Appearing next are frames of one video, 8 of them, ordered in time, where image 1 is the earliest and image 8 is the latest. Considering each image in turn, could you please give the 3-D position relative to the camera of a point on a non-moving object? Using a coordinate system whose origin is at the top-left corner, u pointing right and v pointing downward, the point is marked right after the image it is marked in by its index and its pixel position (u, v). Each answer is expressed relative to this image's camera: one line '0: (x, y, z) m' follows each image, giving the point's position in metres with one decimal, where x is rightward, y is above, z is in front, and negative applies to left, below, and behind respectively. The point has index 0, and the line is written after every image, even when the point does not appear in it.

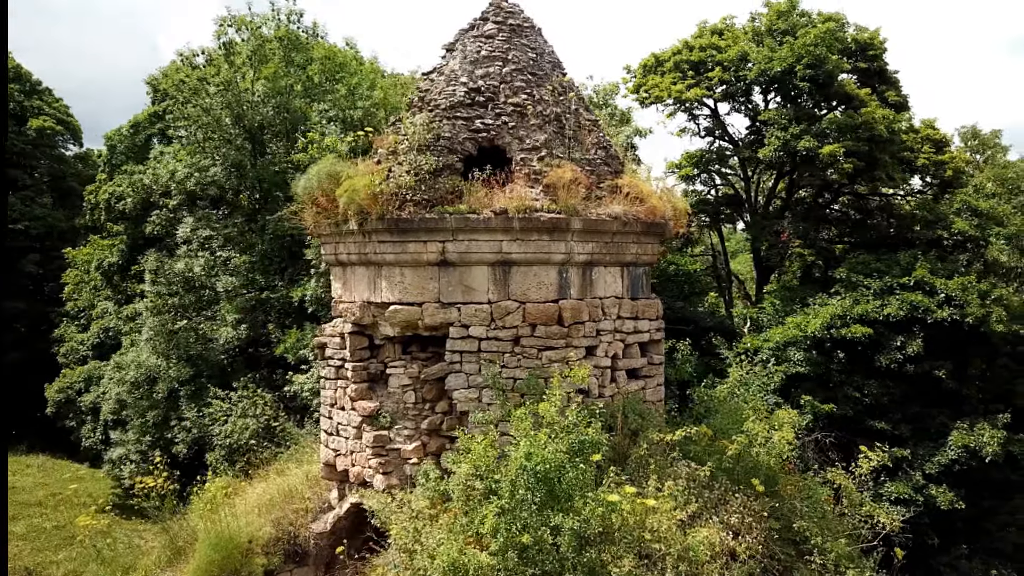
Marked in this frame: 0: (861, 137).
0: (+5.6, +2.4, +10.8) m
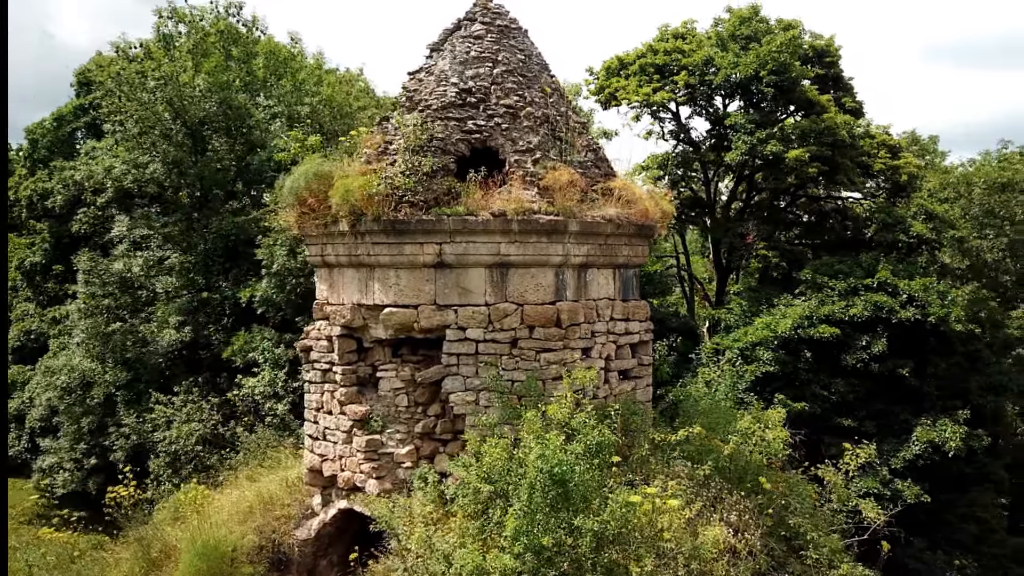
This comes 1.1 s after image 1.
0: (+5.2, +2.4, +11.1) m
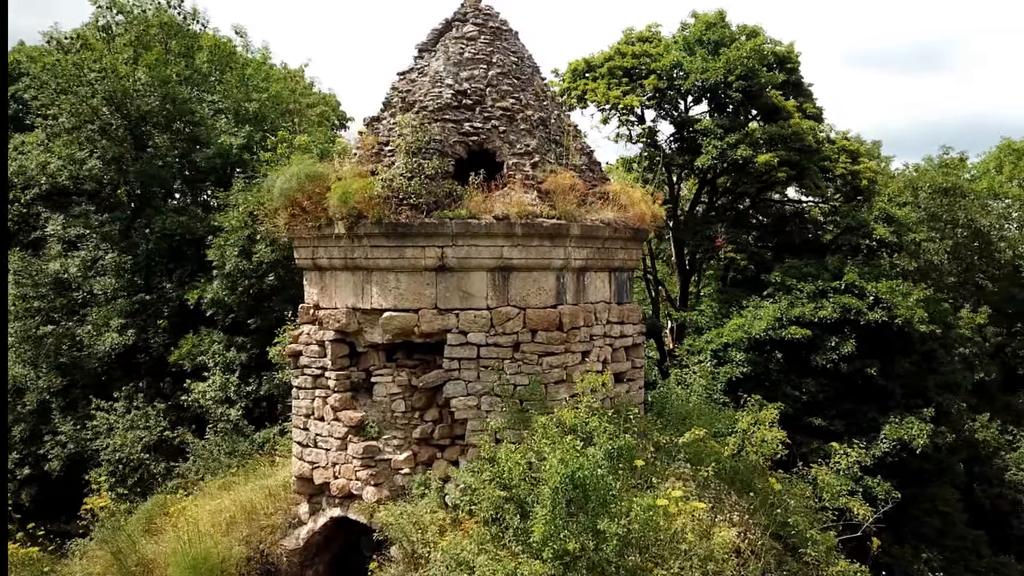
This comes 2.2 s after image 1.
0: (+4.8, +2.4, +11.4) m
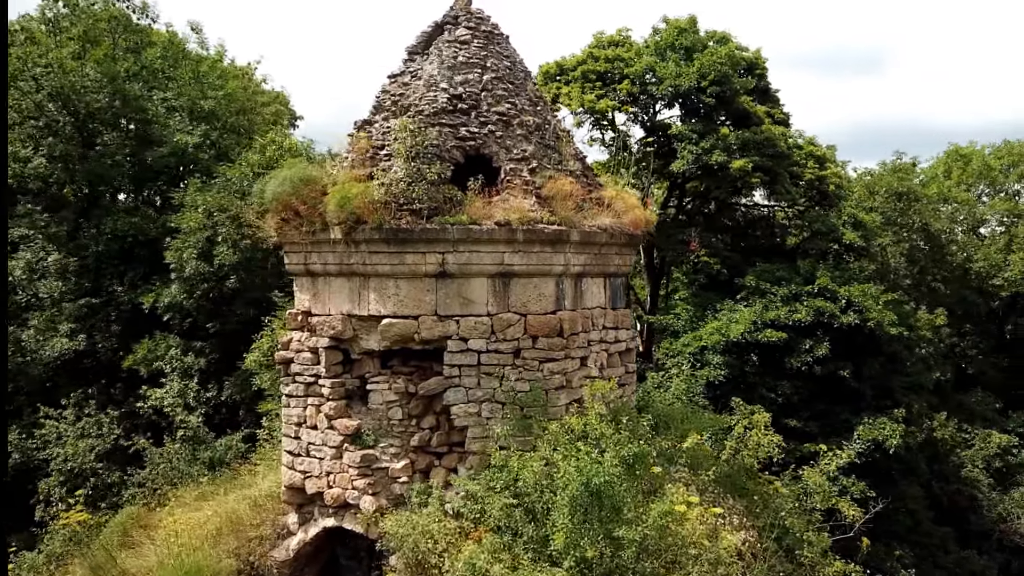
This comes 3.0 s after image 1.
0: (+4.4, +2.3, +11.7) m
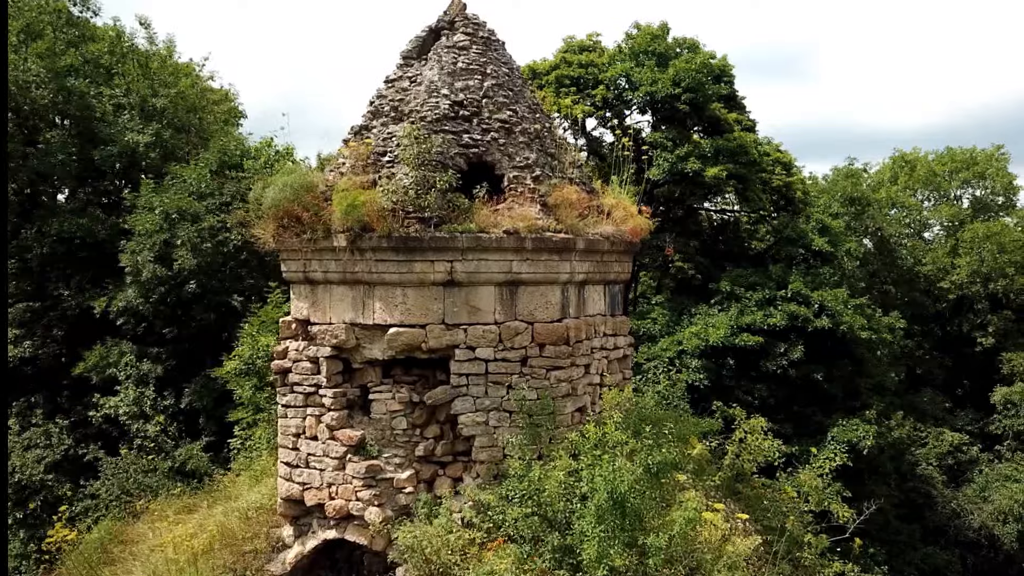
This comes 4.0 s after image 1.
0: (+4.0, +2.2, +11.9) m
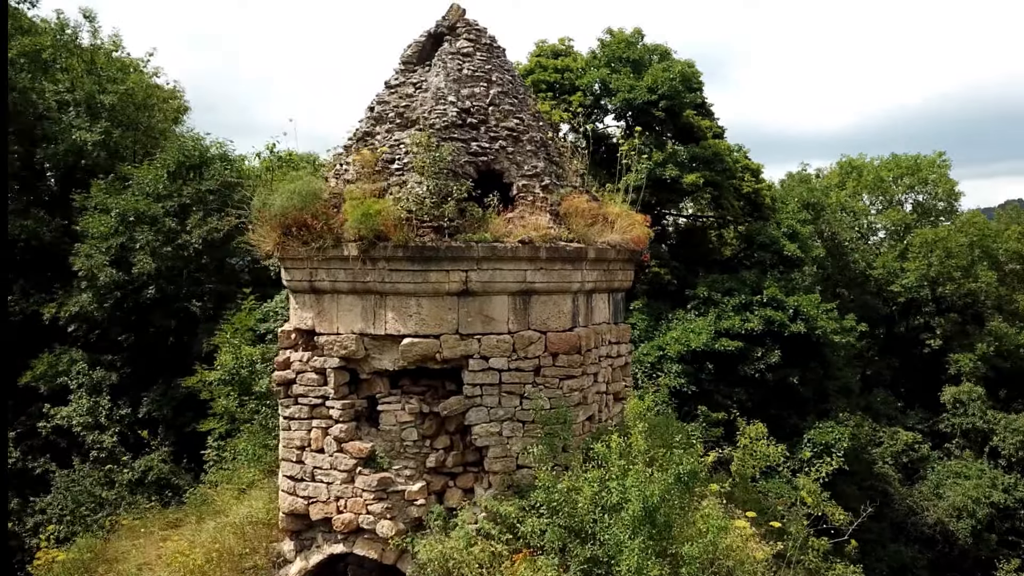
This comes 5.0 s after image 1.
0: (+3.6, +2.1, +12.2) m
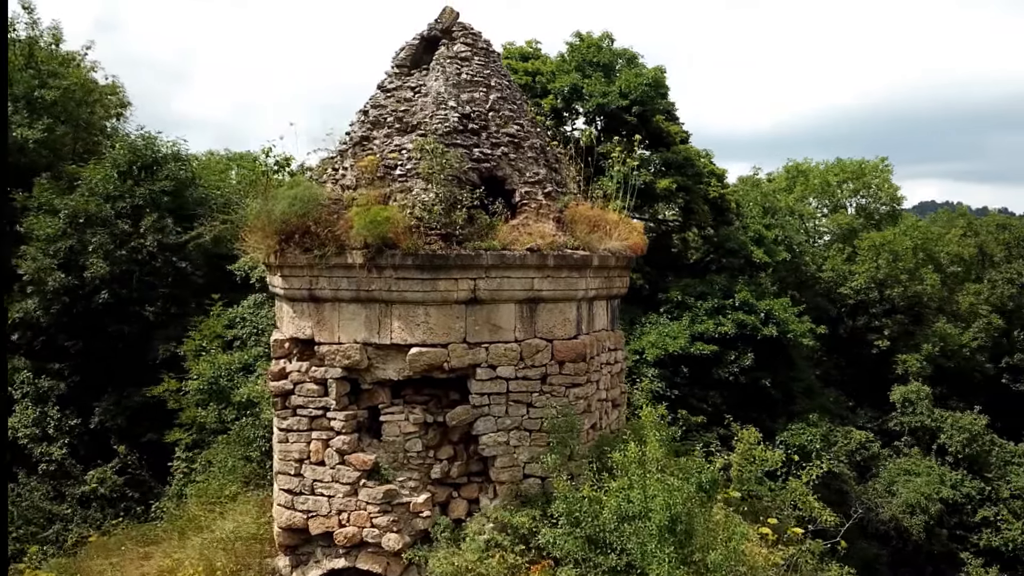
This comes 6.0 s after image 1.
0: (+3.1, +2.1, +12.4) m
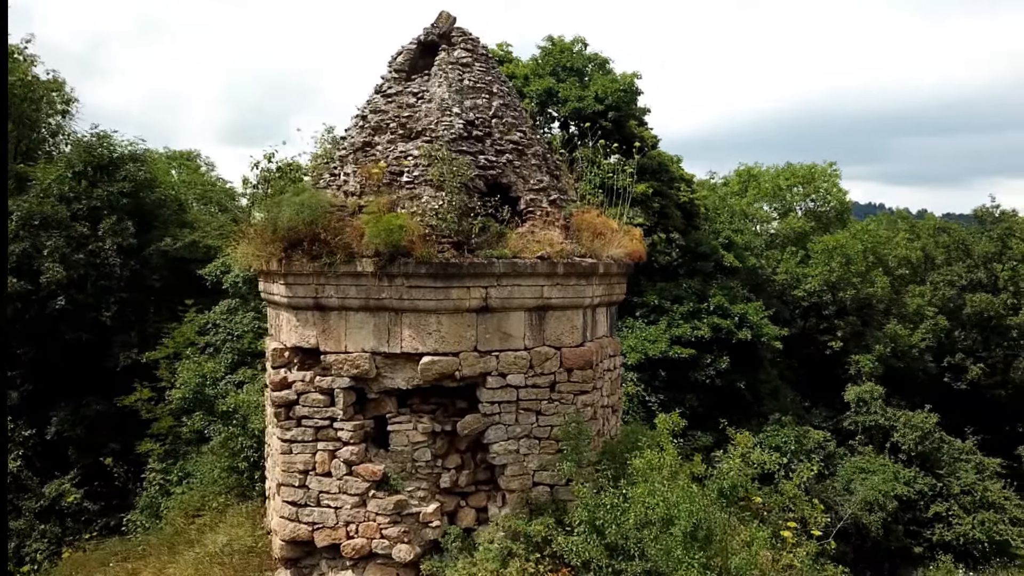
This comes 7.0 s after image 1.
0: (+2.7, +2.0, +12.6) m
